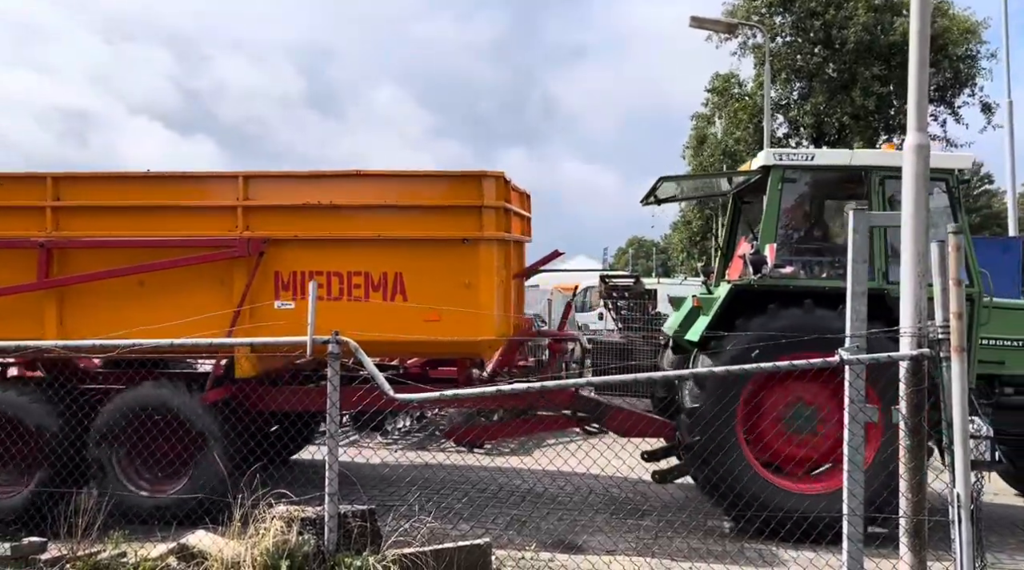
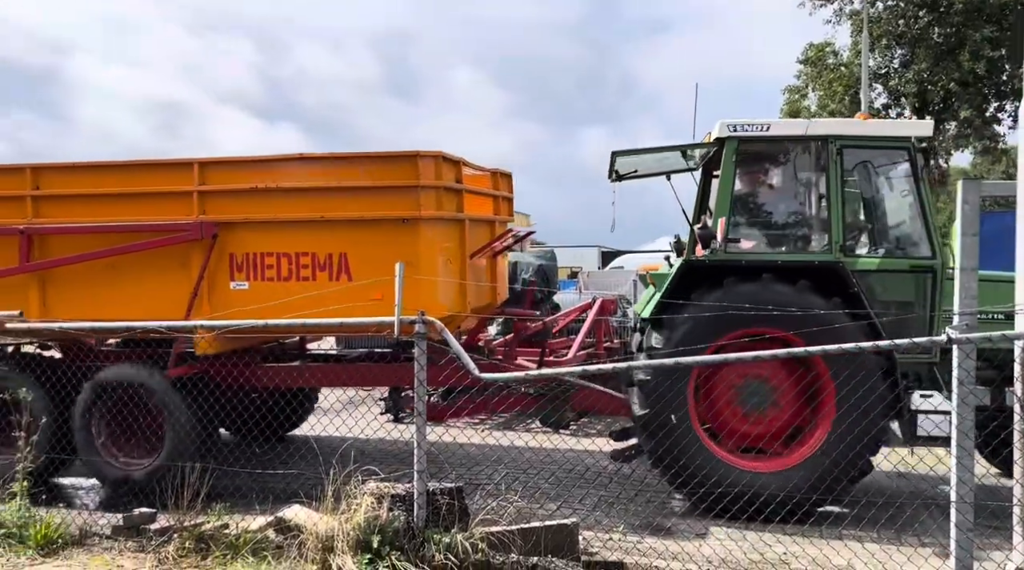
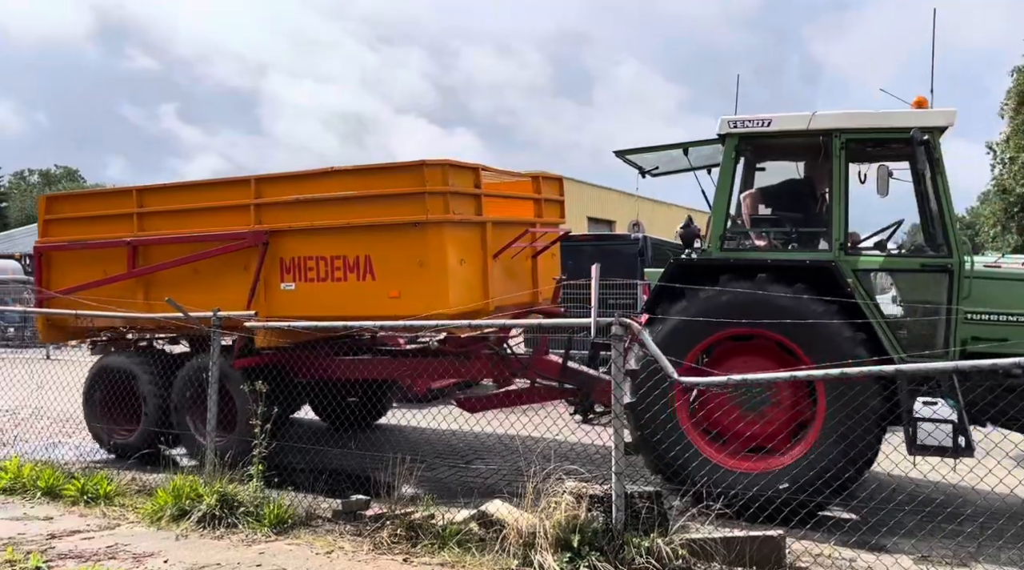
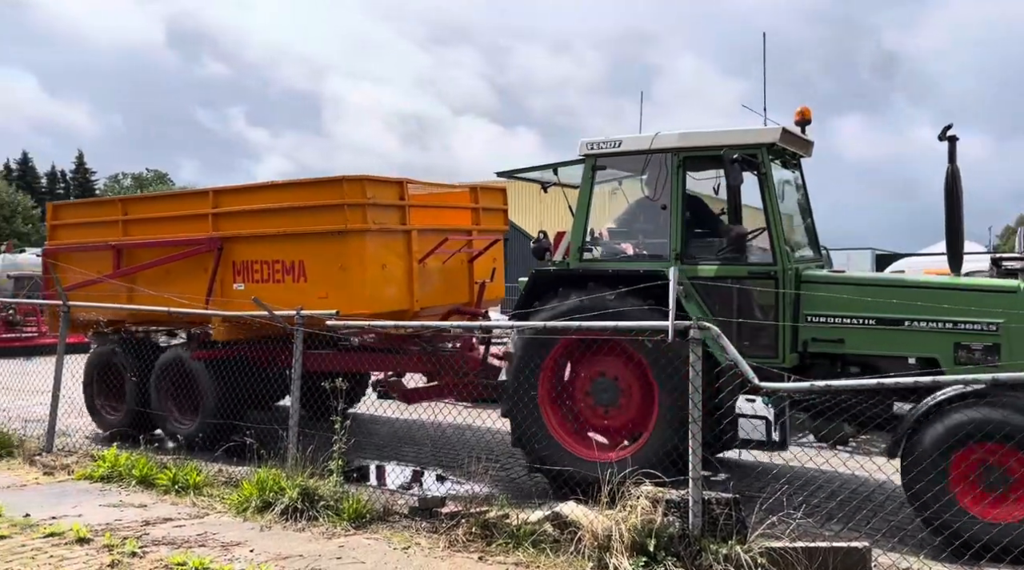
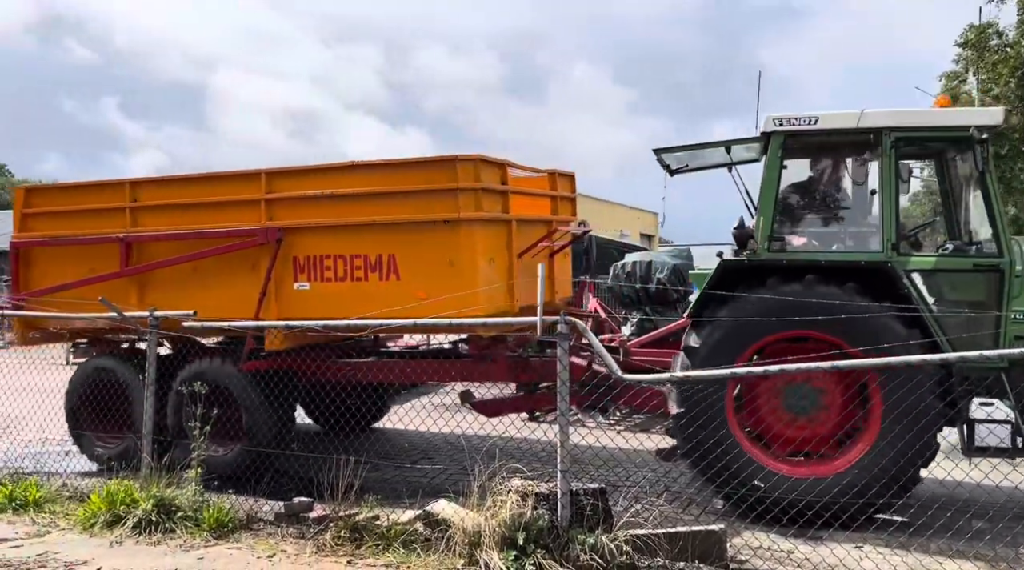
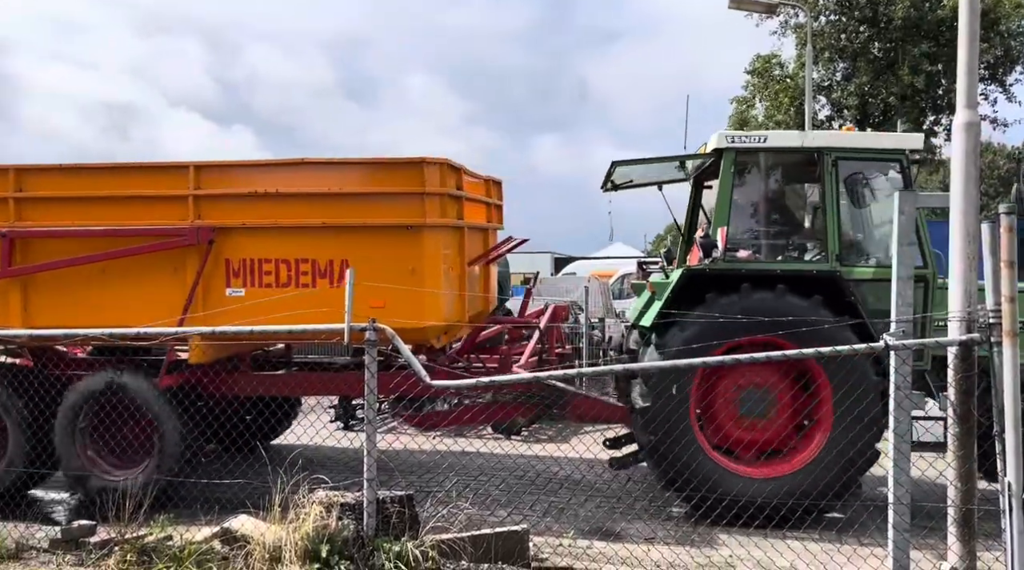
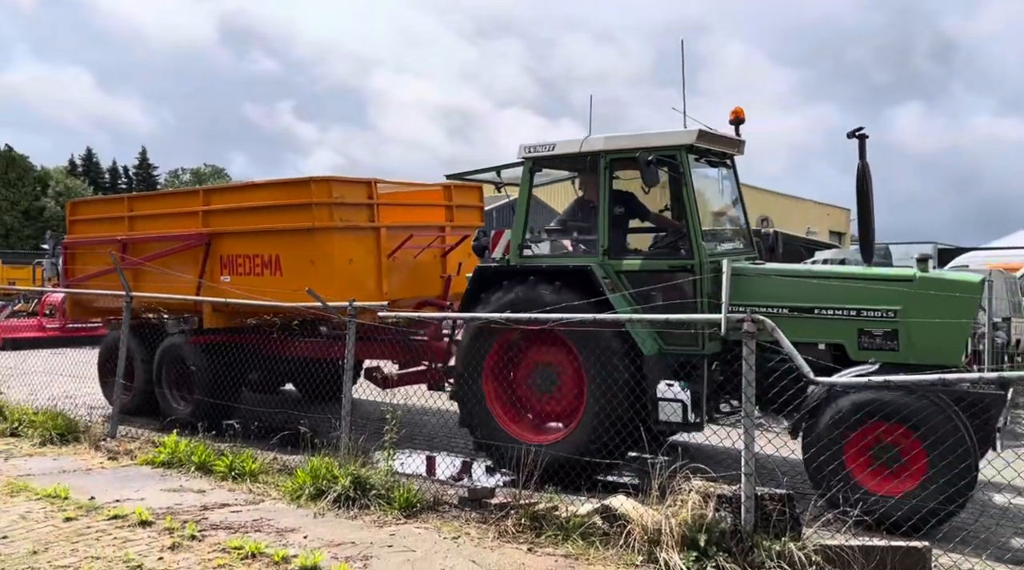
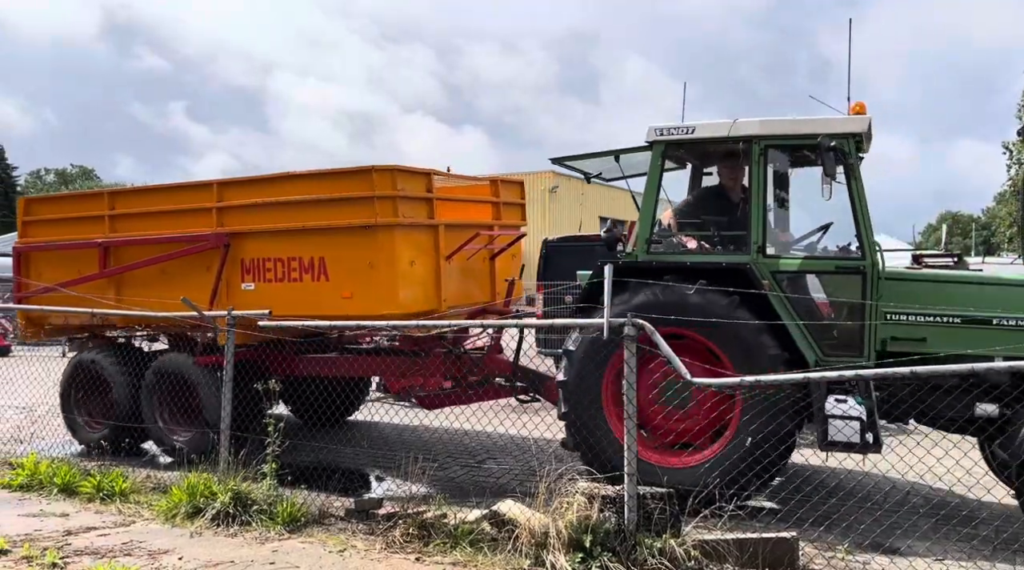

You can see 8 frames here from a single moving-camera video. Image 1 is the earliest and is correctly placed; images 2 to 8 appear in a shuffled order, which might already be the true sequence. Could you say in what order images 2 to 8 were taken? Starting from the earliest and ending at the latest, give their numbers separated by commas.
6, 2, 5, 3, 8, 4, 7
